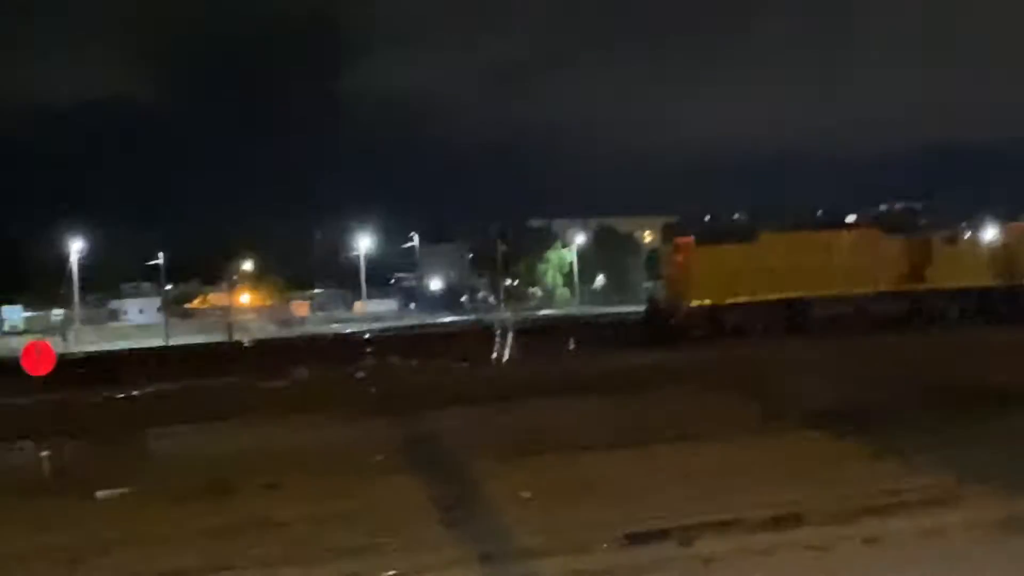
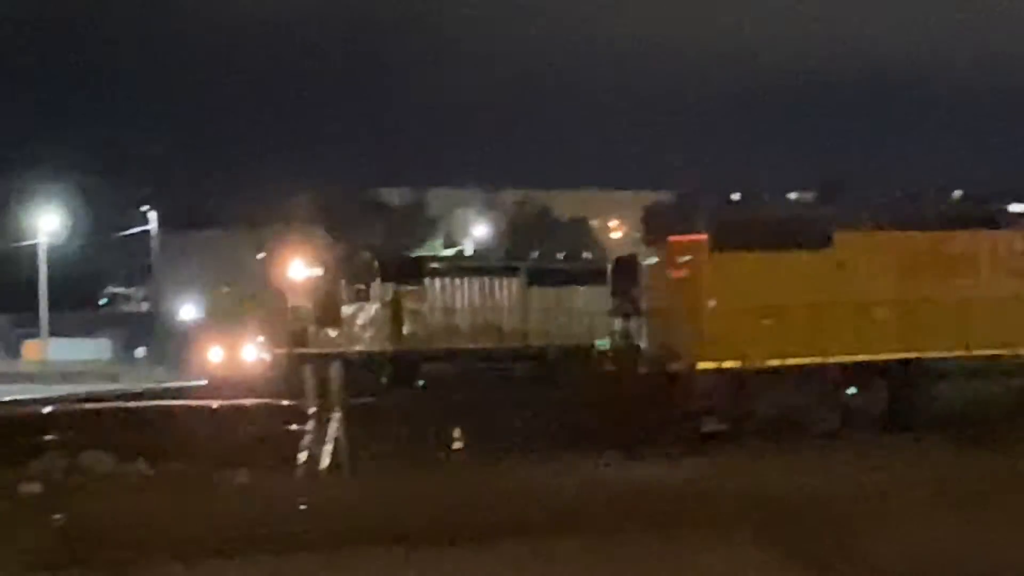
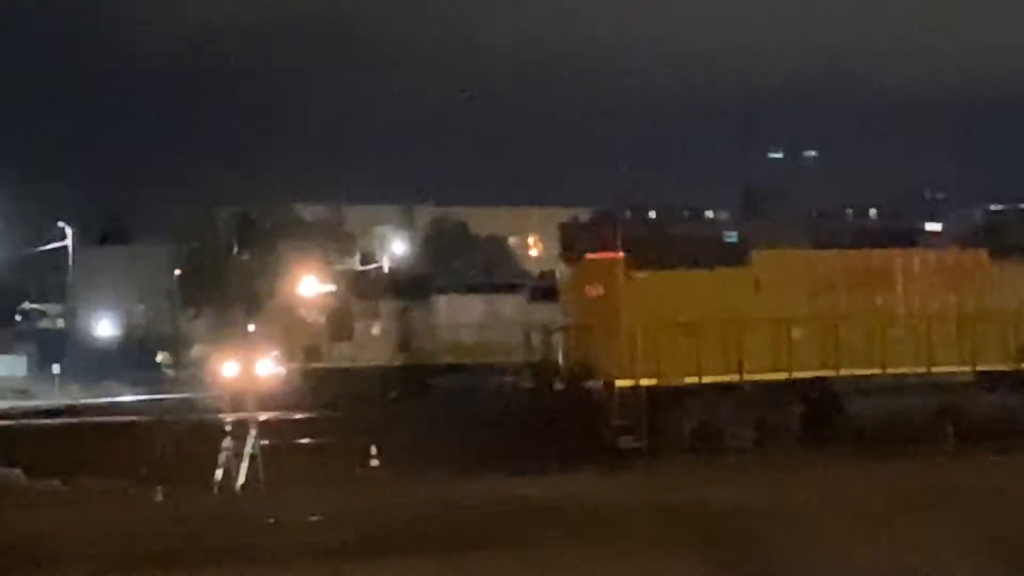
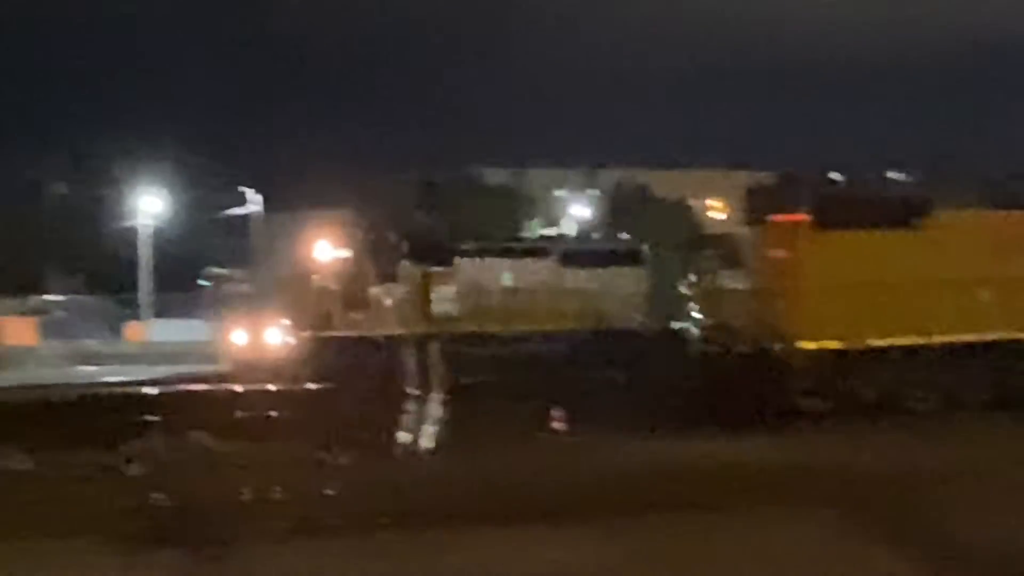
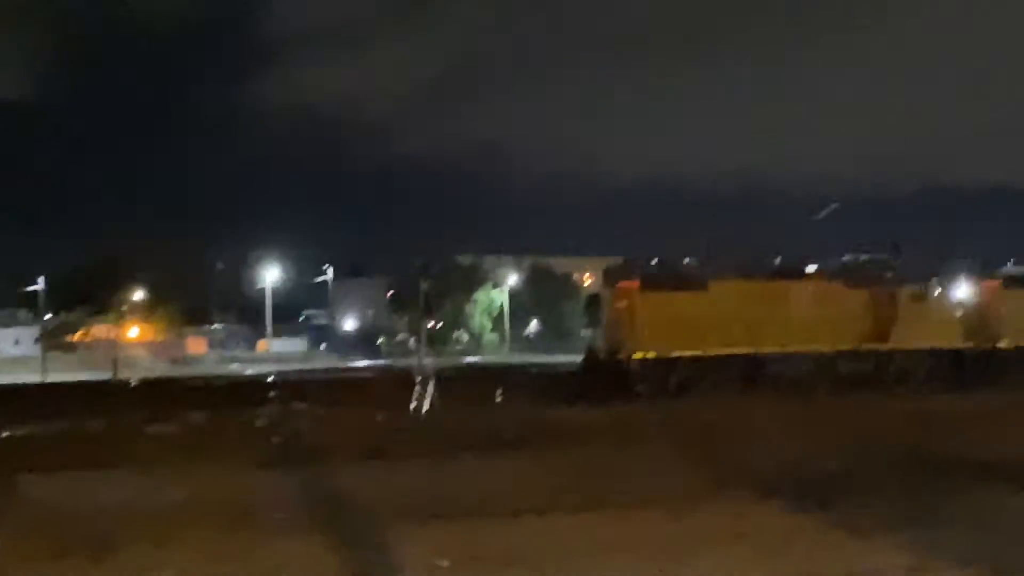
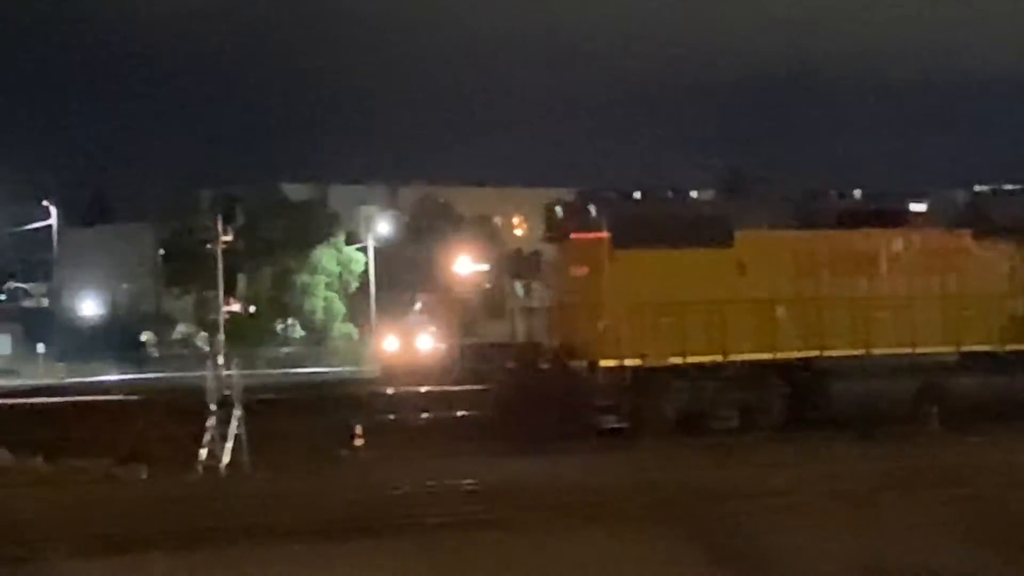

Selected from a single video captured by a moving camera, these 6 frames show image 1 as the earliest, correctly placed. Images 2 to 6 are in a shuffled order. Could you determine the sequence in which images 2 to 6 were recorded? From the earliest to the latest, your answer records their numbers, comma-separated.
5, 6, 3, 2, 4
